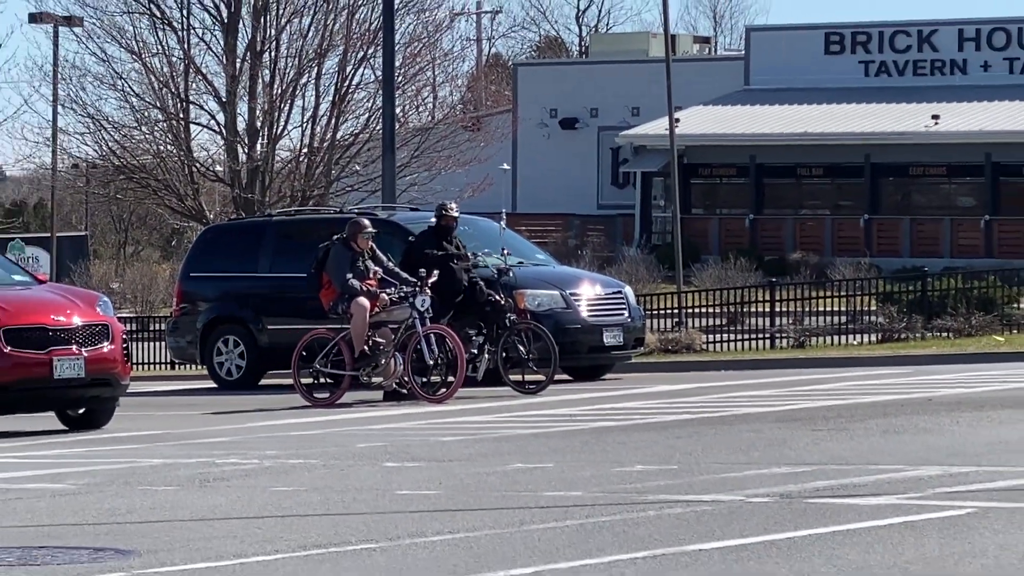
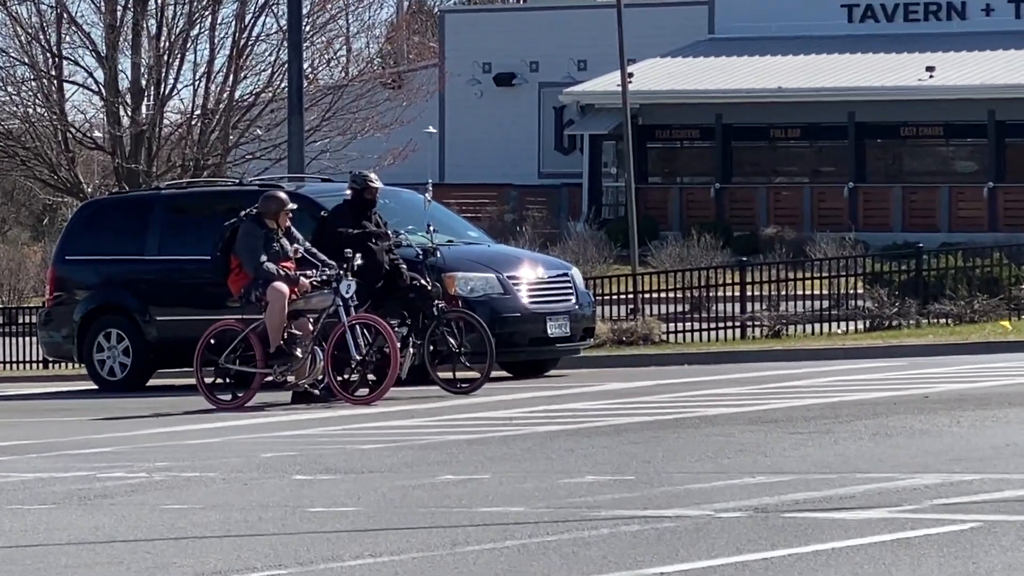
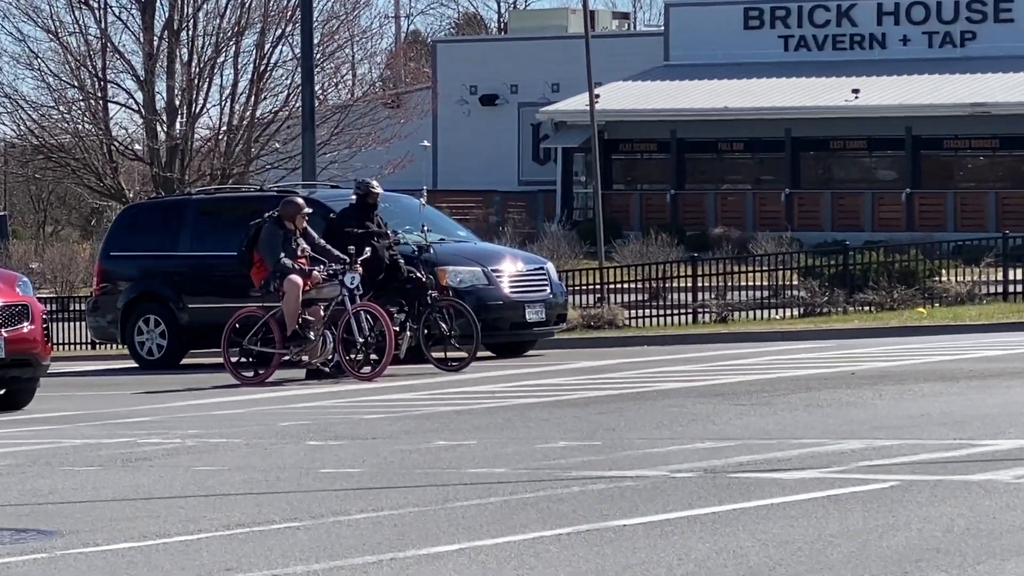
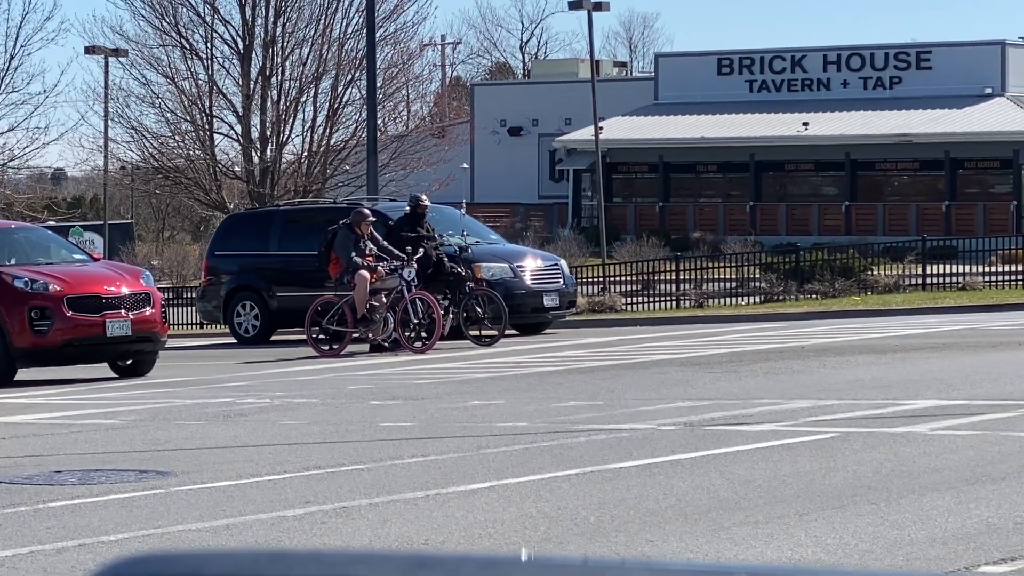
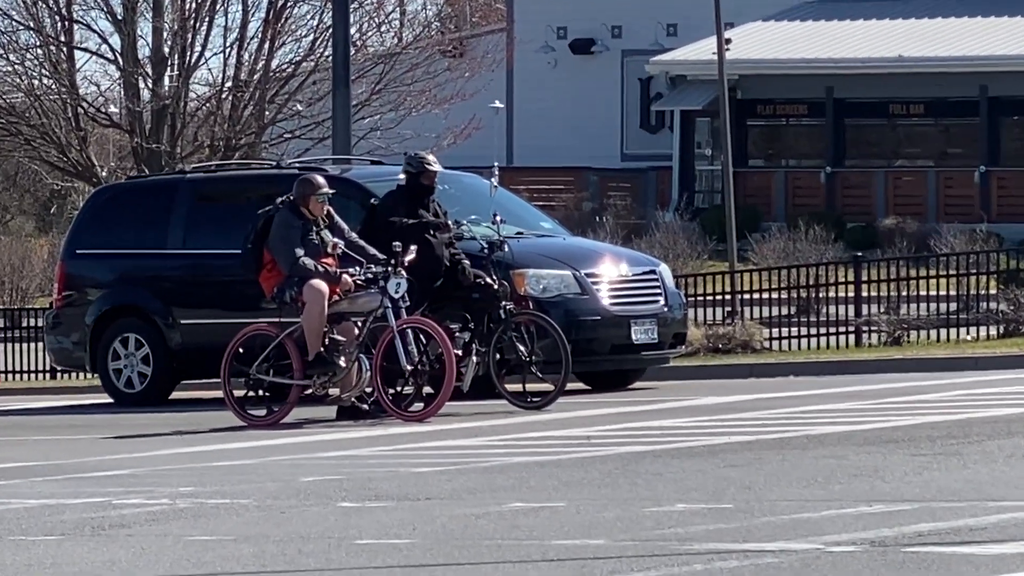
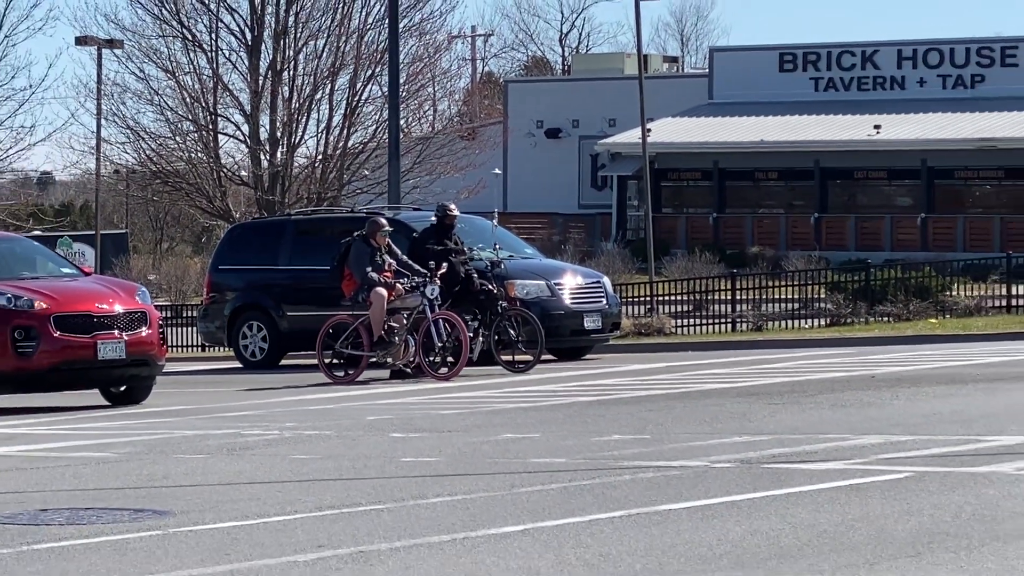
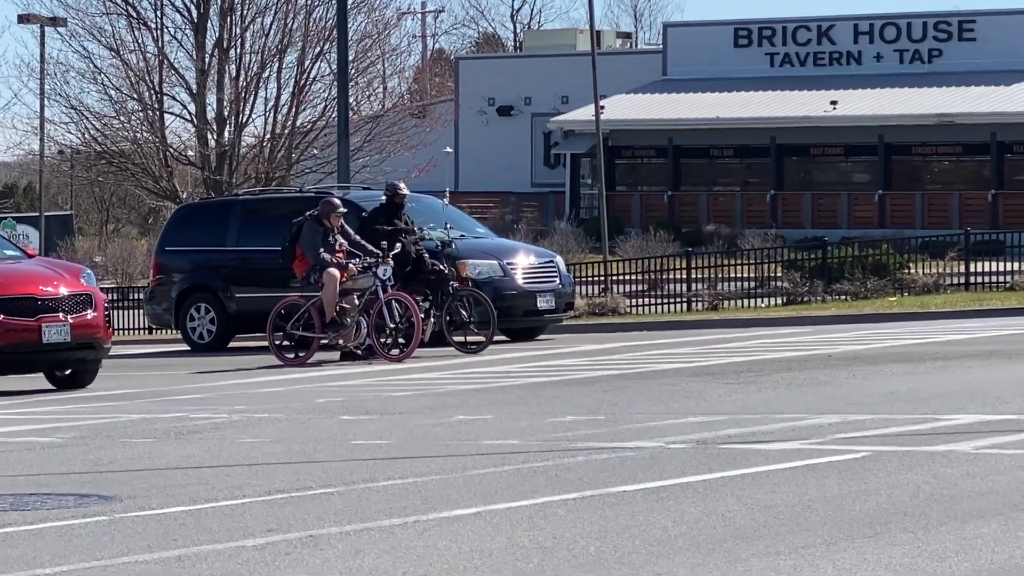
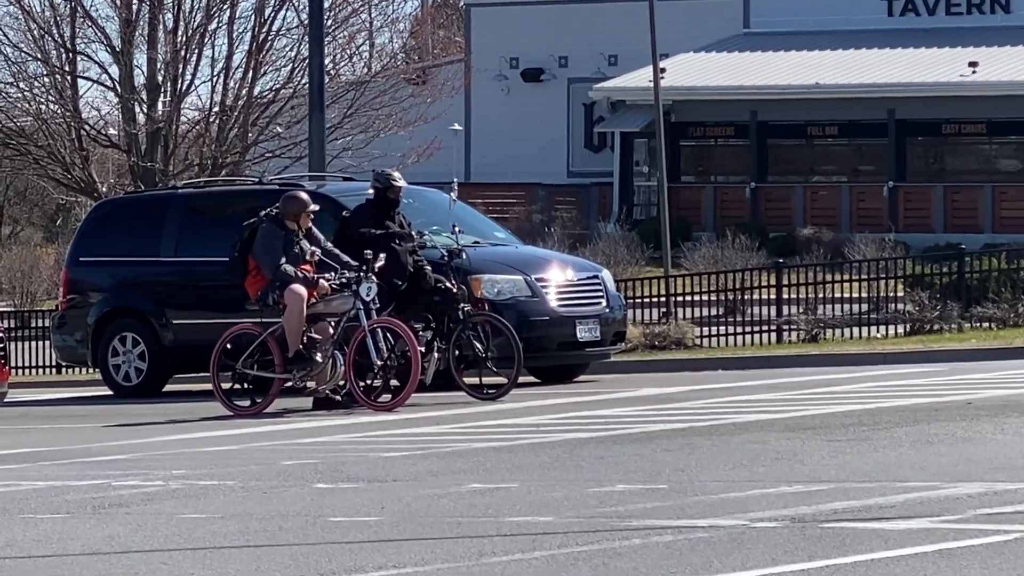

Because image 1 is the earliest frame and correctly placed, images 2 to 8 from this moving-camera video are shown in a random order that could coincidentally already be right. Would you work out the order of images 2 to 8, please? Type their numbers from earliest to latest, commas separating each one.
6, 4, 7, 3, 2, 8, 5
